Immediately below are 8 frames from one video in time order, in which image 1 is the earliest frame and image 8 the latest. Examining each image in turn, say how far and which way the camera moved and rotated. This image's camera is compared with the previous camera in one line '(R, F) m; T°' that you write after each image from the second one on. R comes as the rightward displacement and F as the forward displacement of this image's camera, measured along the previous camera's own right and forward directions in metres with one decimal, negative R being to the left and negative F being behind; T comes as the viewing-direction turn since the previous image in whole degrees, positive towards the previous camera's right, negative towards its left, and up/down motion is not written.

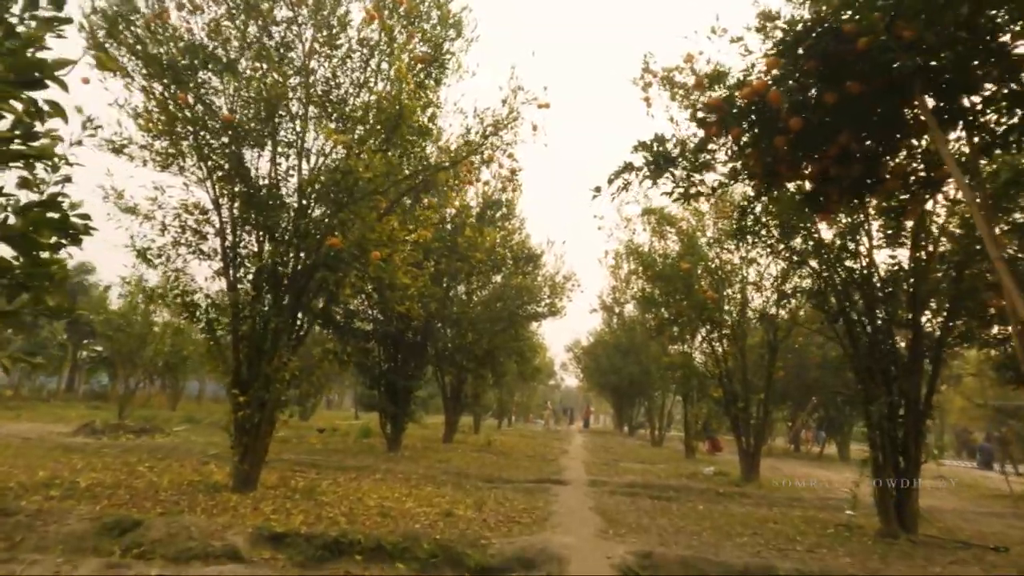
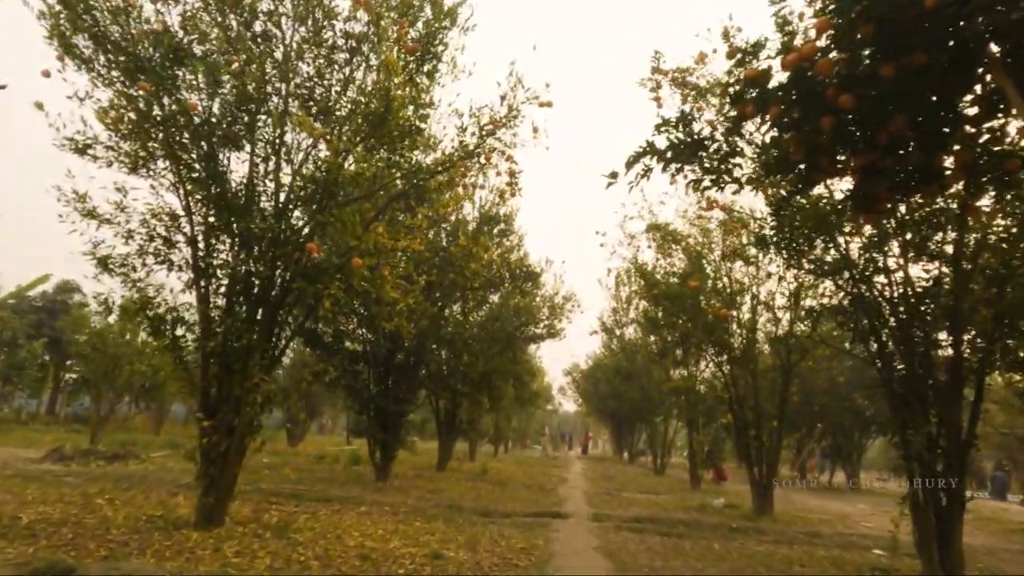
(0.0, +1.1) m; 0°
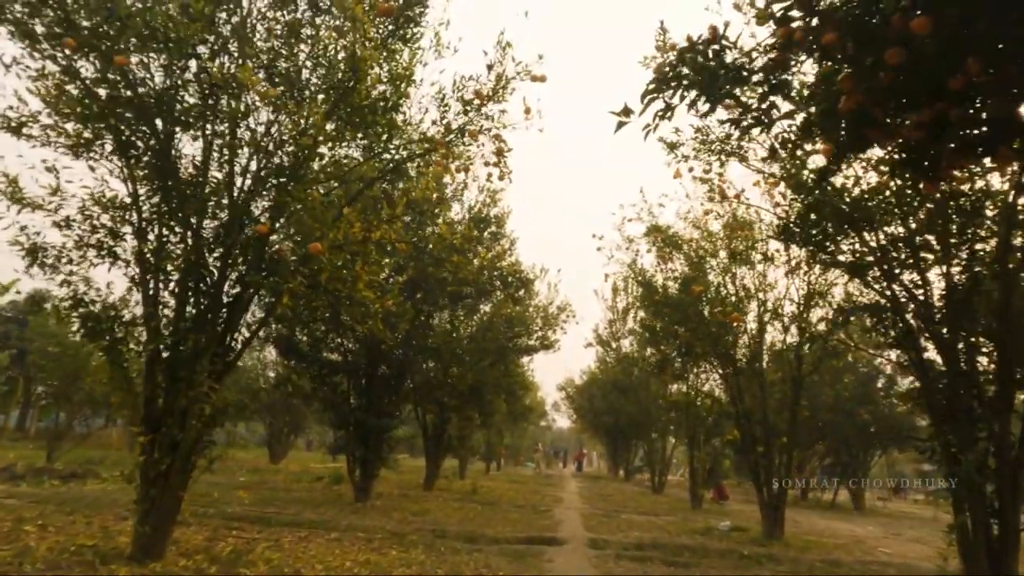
(+0.1, +1.4) m; +1°
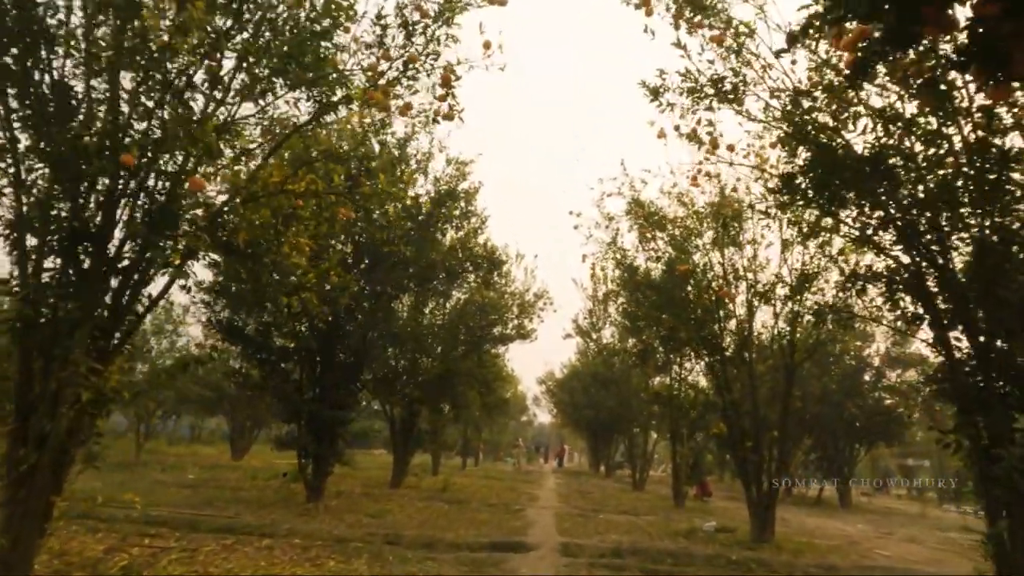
(+0.4, +1.6) m; +1°
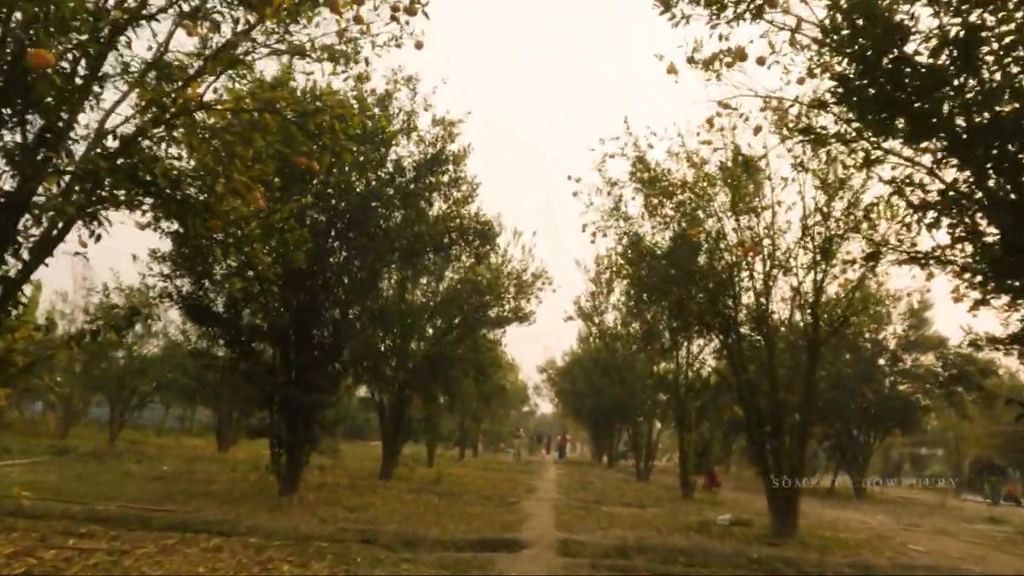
(+0.2, +1.6) m; 0°
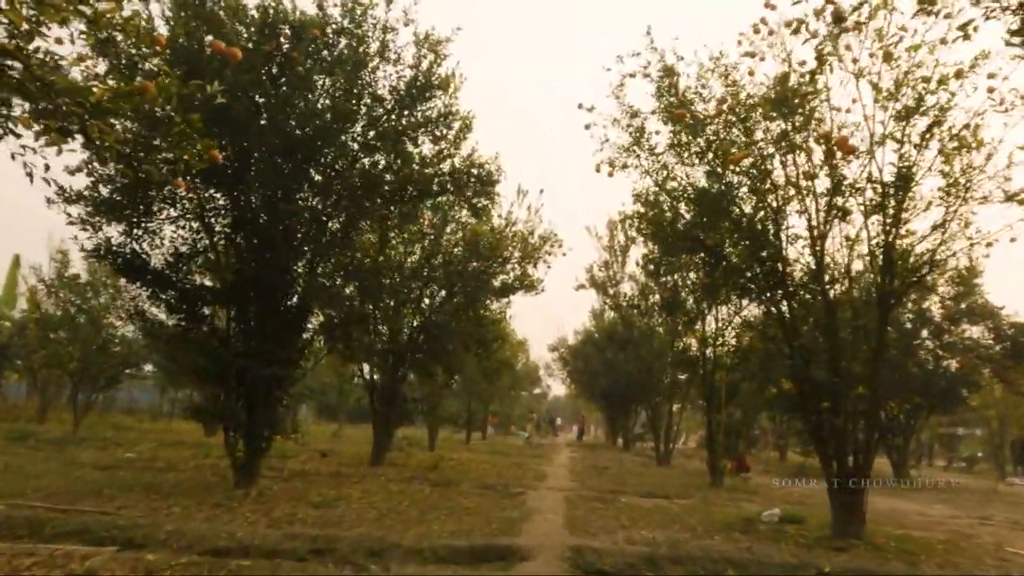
(+0.2, +2.8) m; -1°
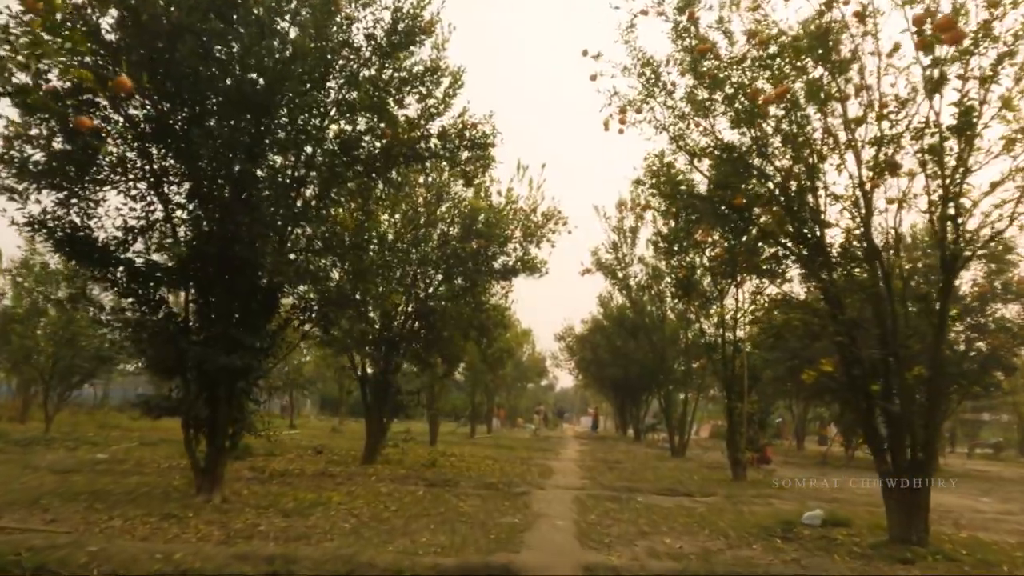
(+0.1, +1.7) m; -1°
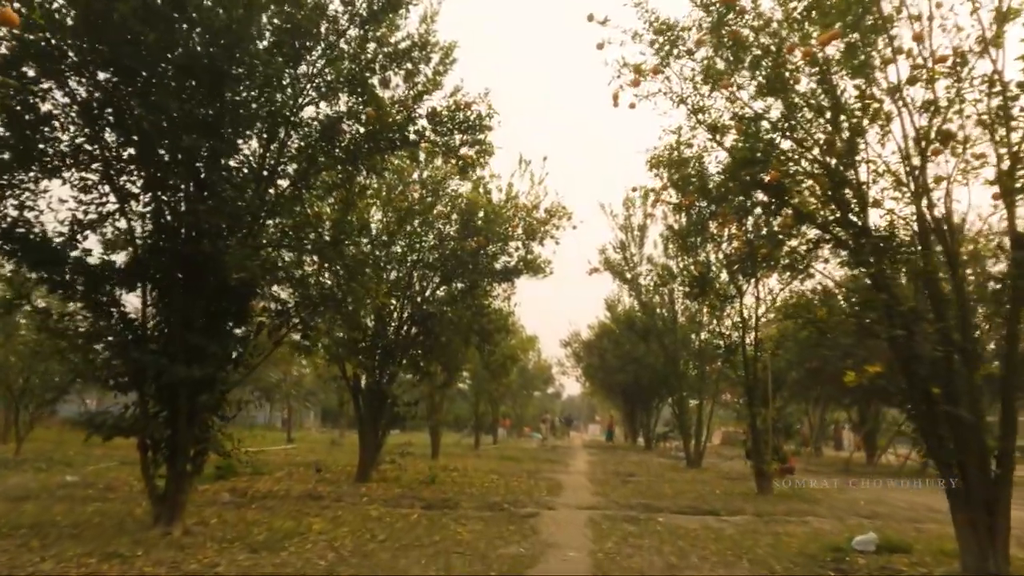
(+0.1, +1.5) m; 0°
